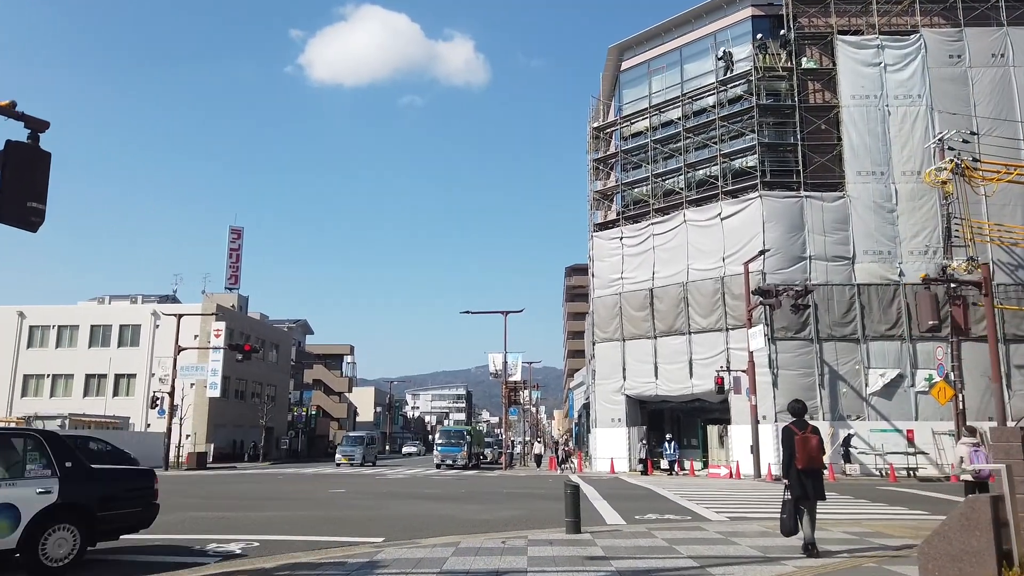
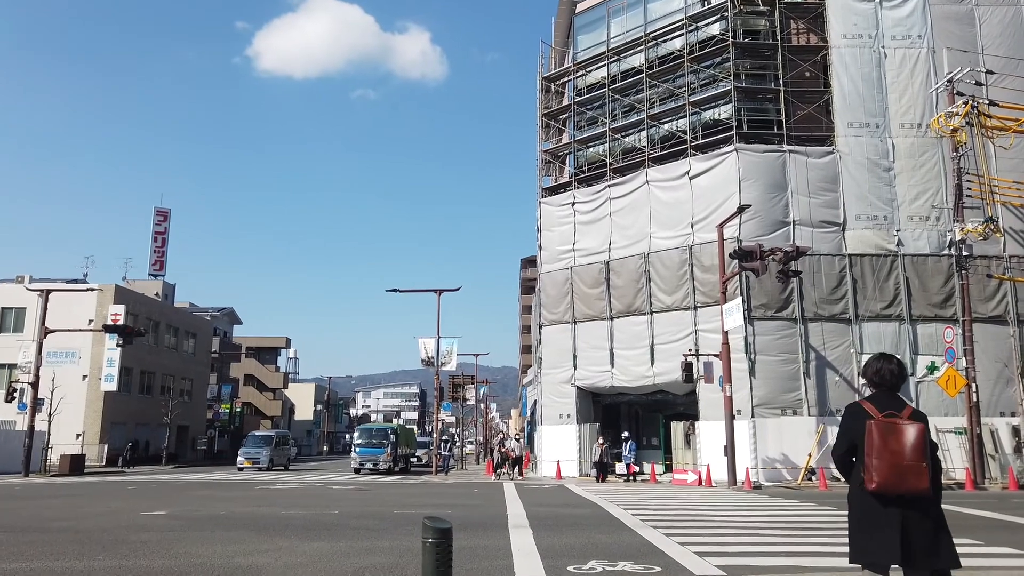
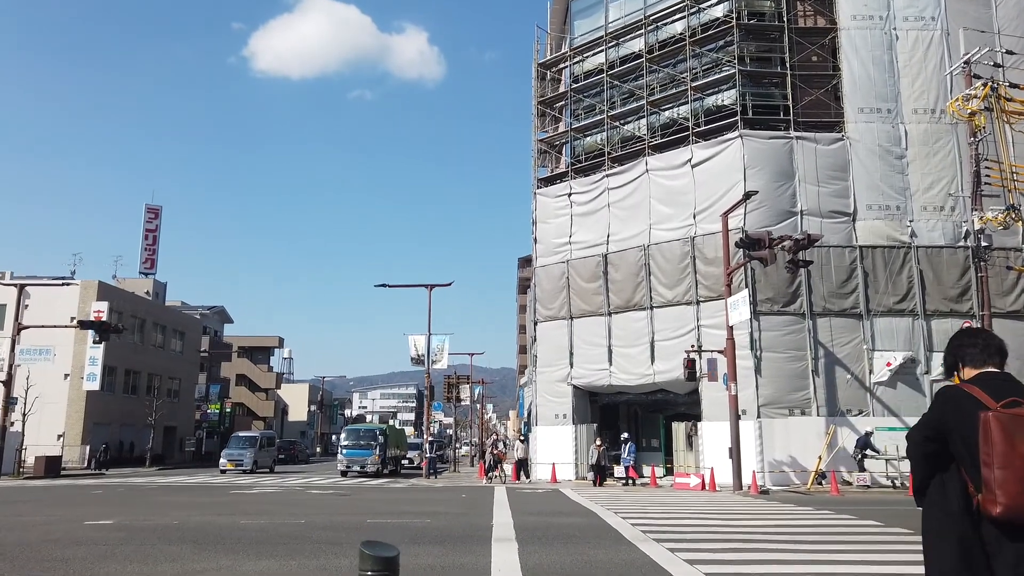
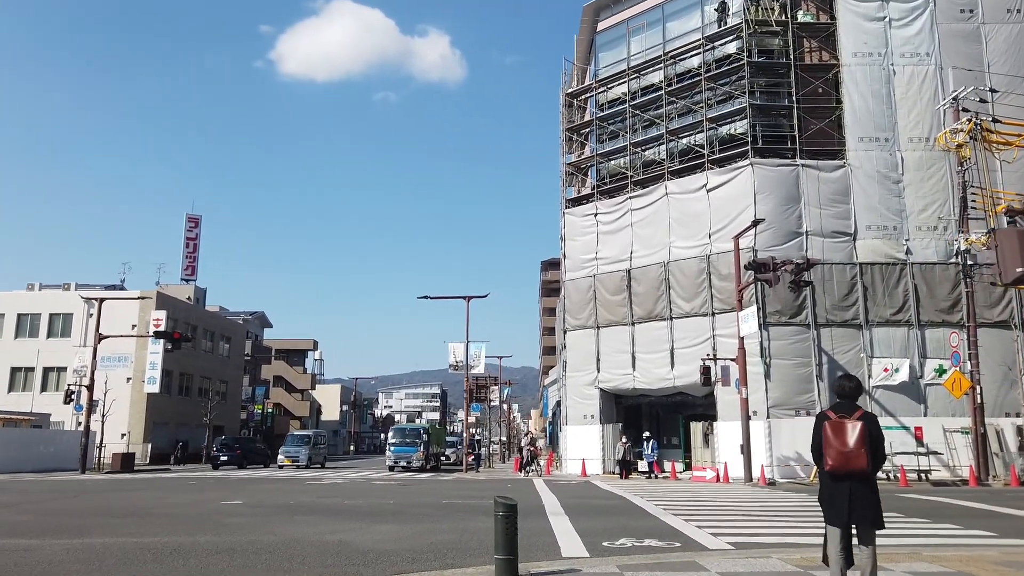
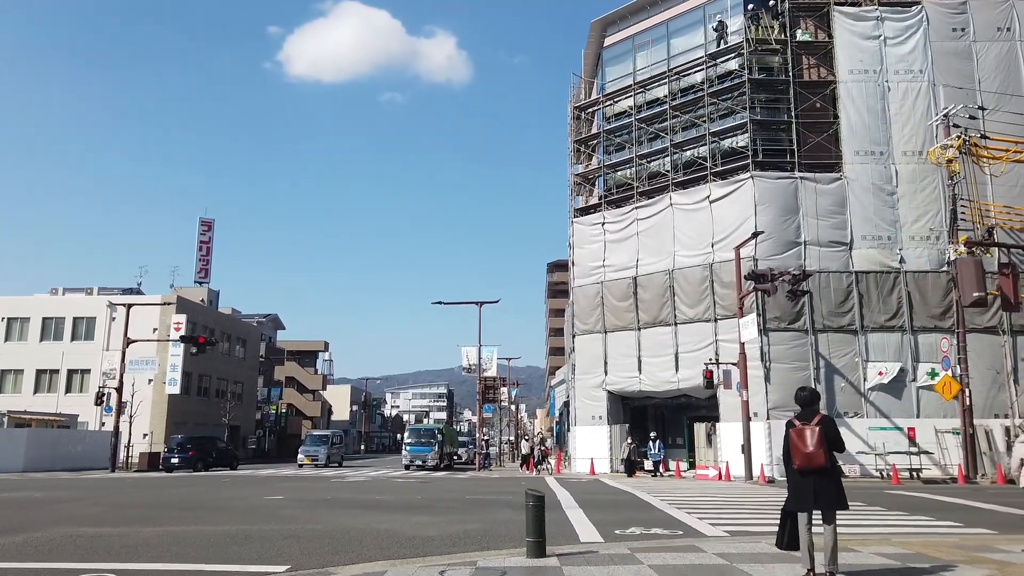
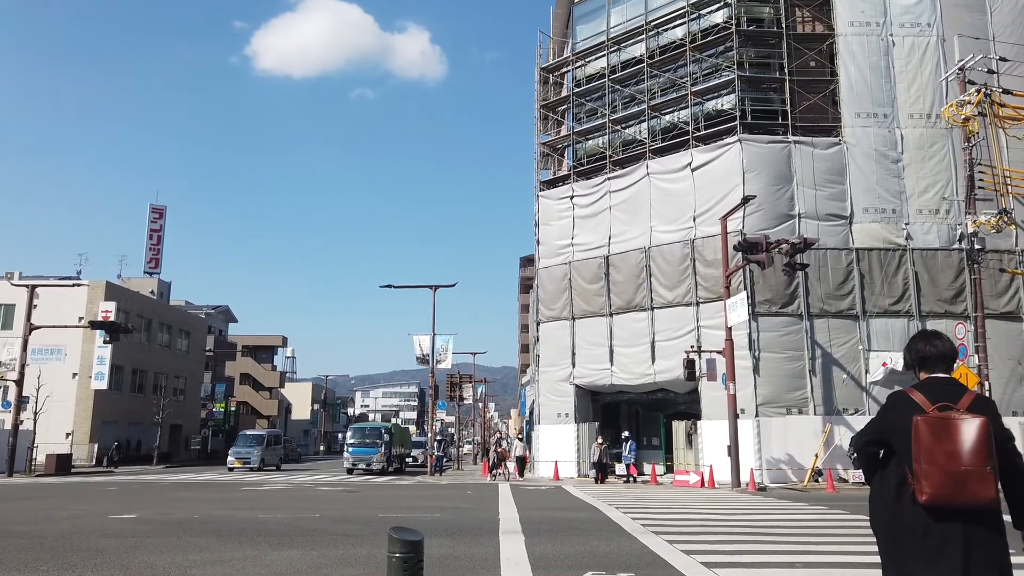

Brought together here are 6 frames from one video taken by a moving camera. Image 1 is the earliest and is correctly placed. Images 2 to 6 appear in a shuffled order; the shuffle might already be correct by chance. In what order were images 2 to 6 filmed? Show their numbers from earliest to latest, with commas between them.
5, 4, 2, 6, 3
